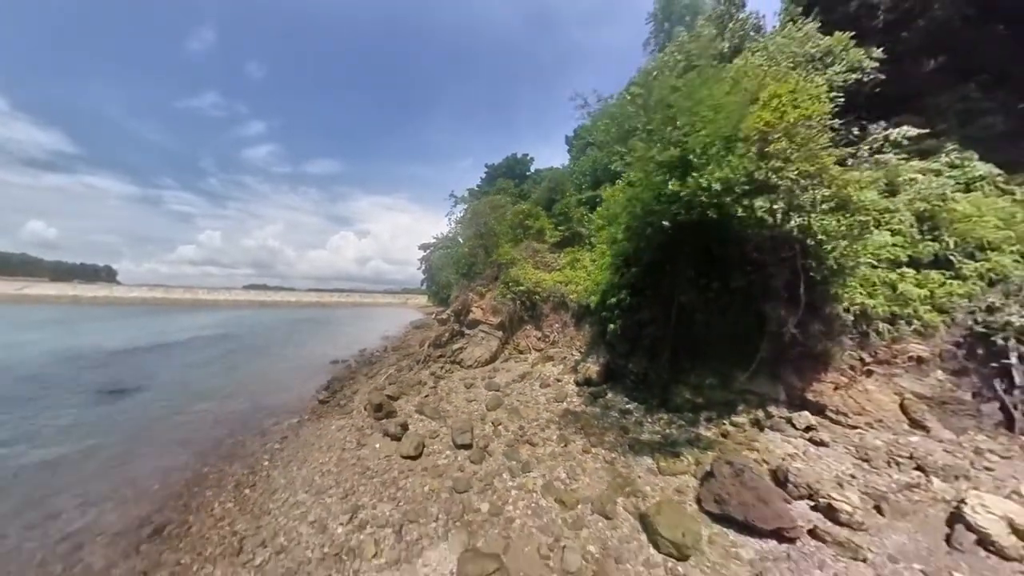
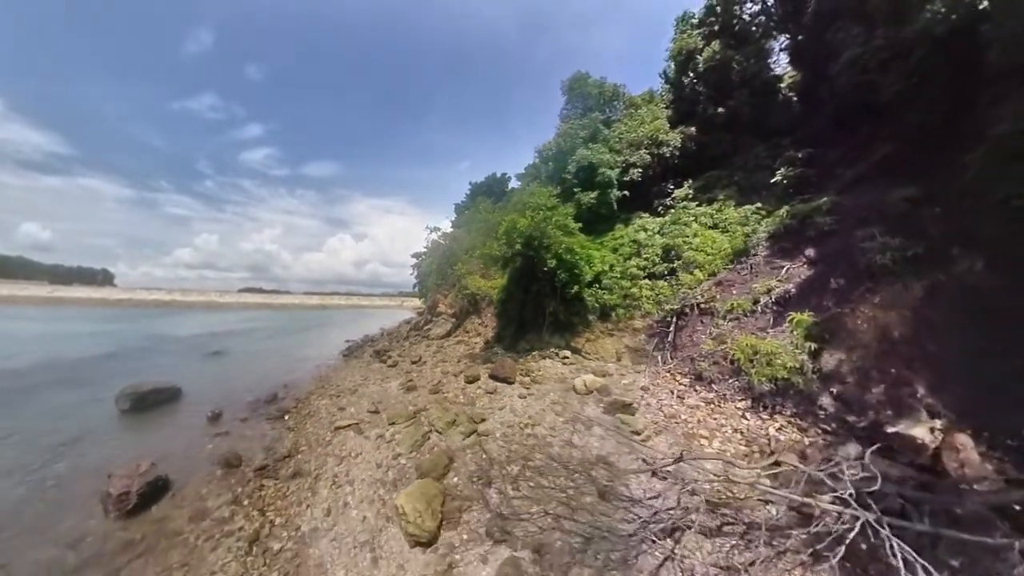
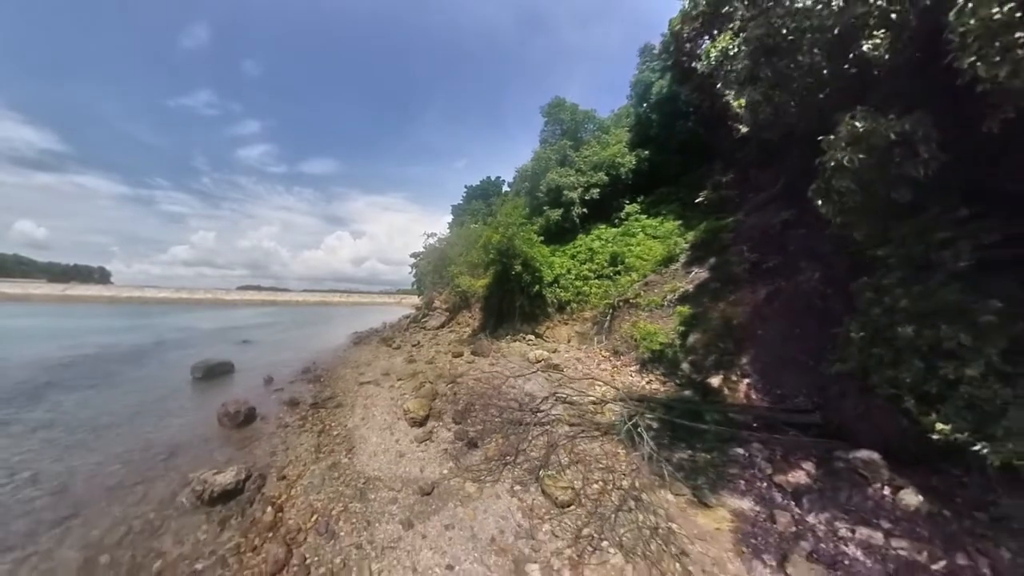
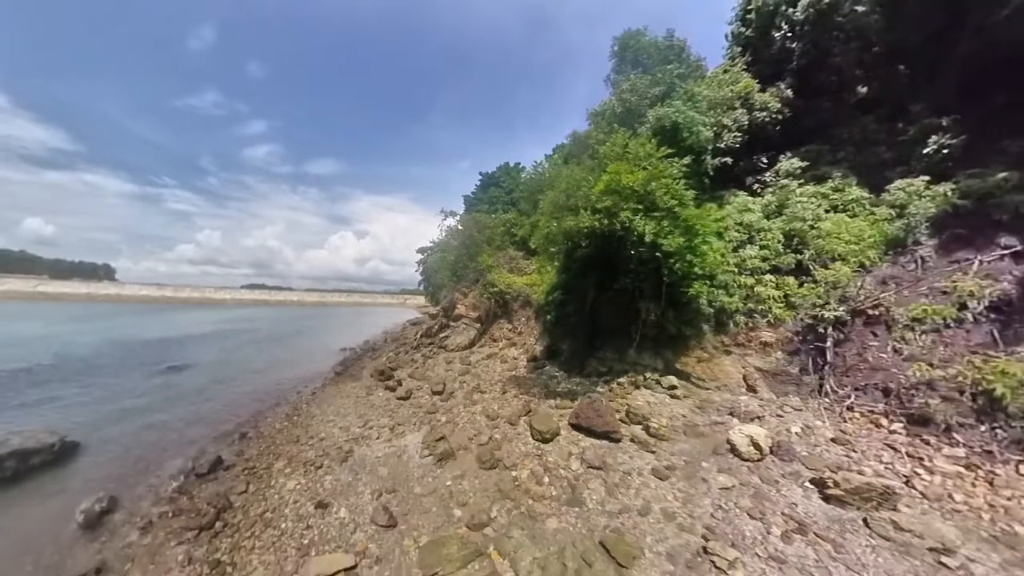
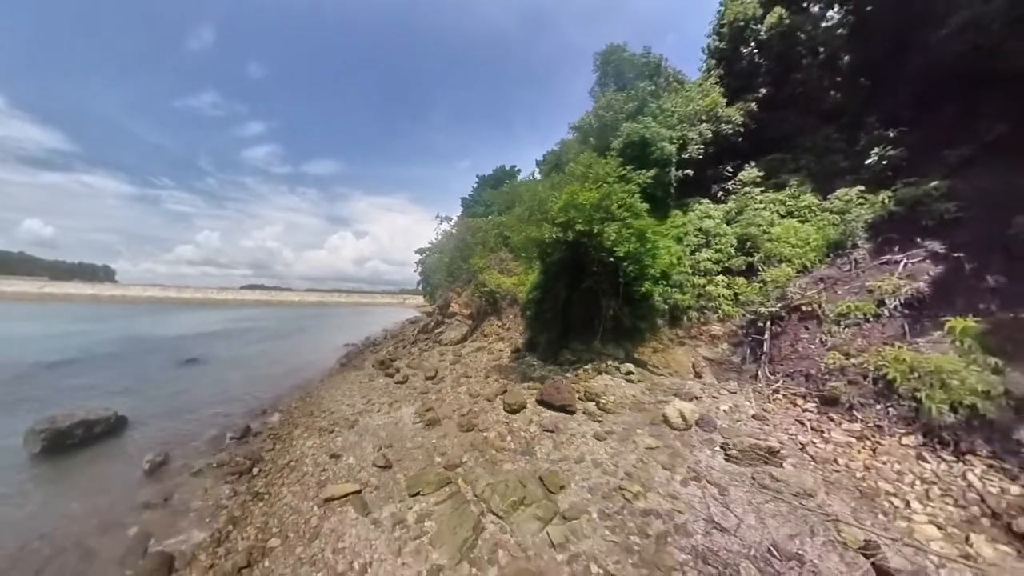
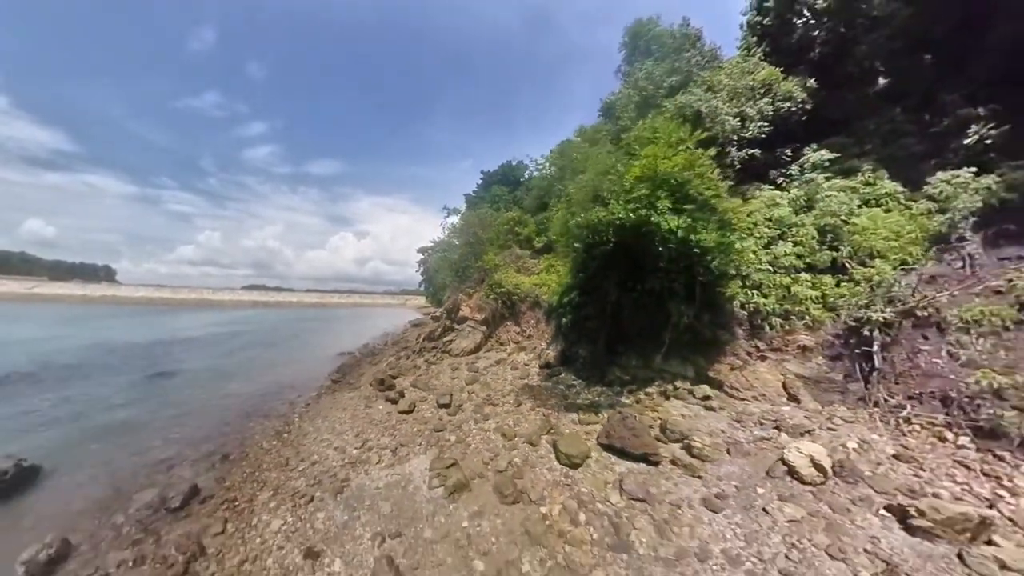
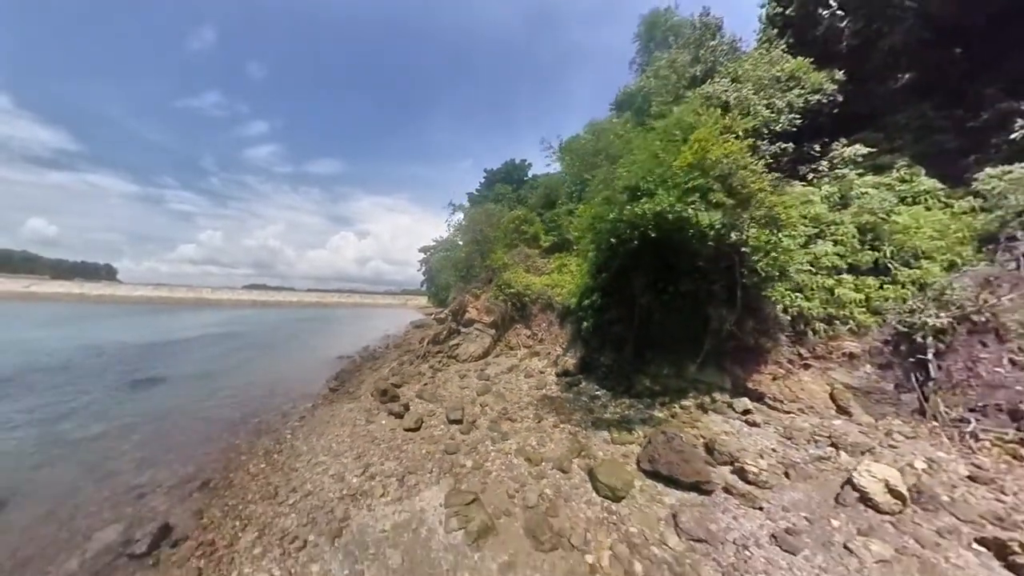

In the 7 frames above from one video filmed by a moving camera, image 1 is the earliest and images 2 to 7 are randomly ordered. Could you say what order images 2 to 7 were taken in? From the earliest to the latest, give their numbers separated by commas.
7, 6, 4, 5, 2, 3
